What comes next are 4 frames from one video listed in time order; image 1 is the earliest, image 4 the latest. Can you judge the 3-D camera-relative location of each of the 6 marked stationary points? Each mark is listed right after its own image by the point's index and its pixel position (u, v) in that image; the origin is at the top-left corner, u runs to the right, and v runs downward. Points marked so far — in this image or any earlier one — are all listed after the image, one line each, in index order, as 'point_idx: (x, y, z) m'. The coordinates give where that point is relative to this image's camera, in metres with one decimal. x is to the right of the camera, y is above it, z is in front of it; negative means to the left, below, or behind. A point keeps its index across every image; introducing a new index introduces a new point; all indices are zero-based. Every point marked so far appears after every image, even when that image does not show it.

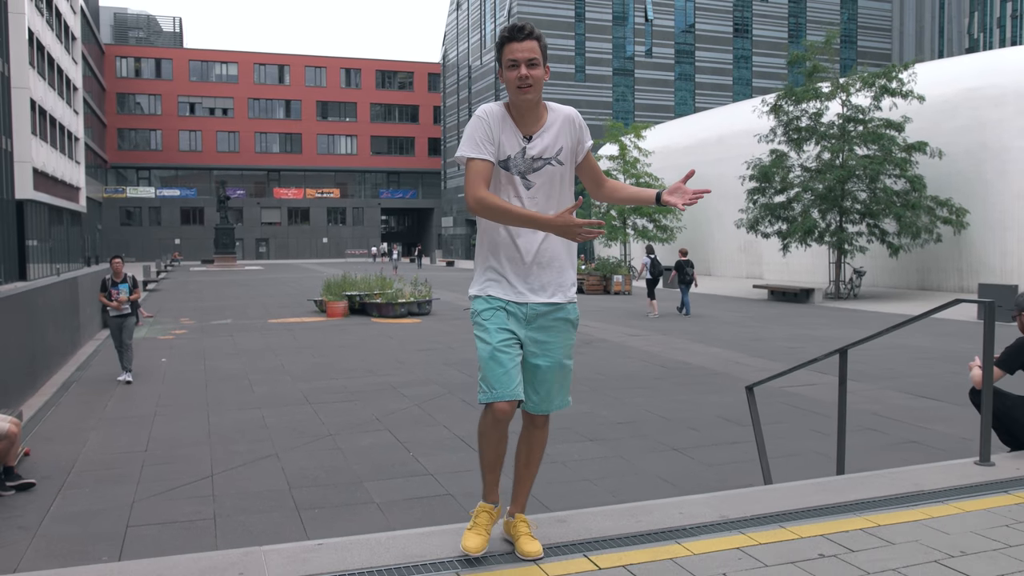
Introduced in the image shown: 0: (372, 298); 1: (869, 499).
0: (-3.3, -0.2, +19.2) m
1: (+1.6, -0.9, +3.6) m
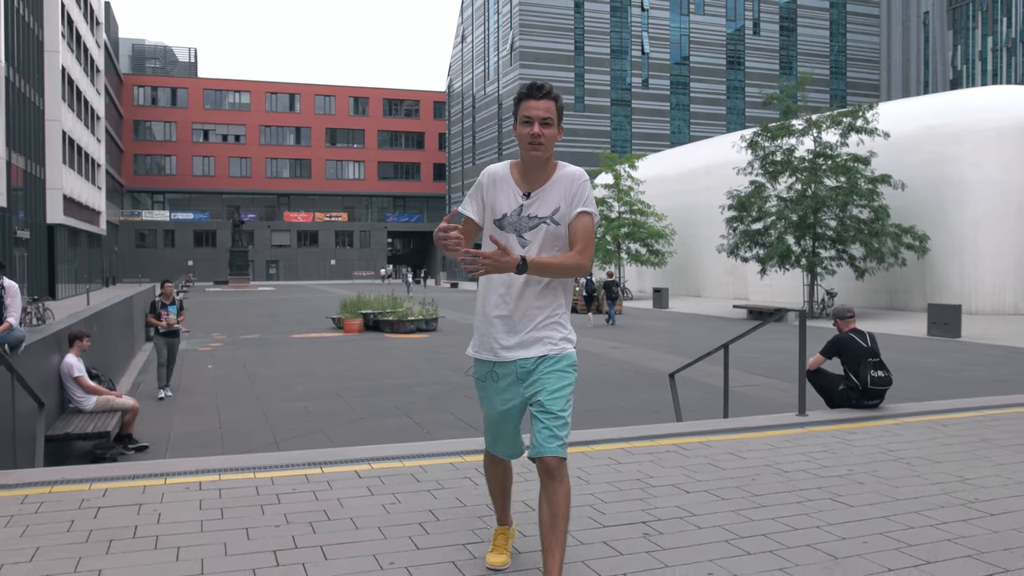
0: (-3.4, -0.7, +21.5) m
1: (+1.4, -1.0, +5.8) m
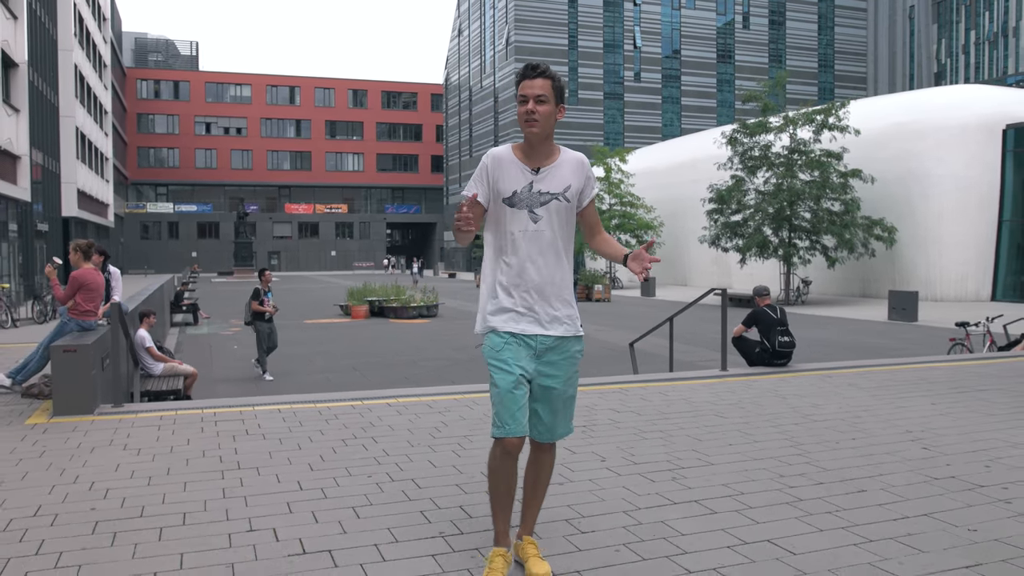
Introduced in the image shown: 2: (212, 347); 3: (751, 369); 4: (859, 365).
0: (-3.5, -0.4, +23.3) m
1: (+1.3, -0.9, +7.7) m
2: (-6.4, -1.2, +17.4) m
3: (+2.5, -0.8, +8.3) m
4: (+3.7, -0.8, +8.6) m
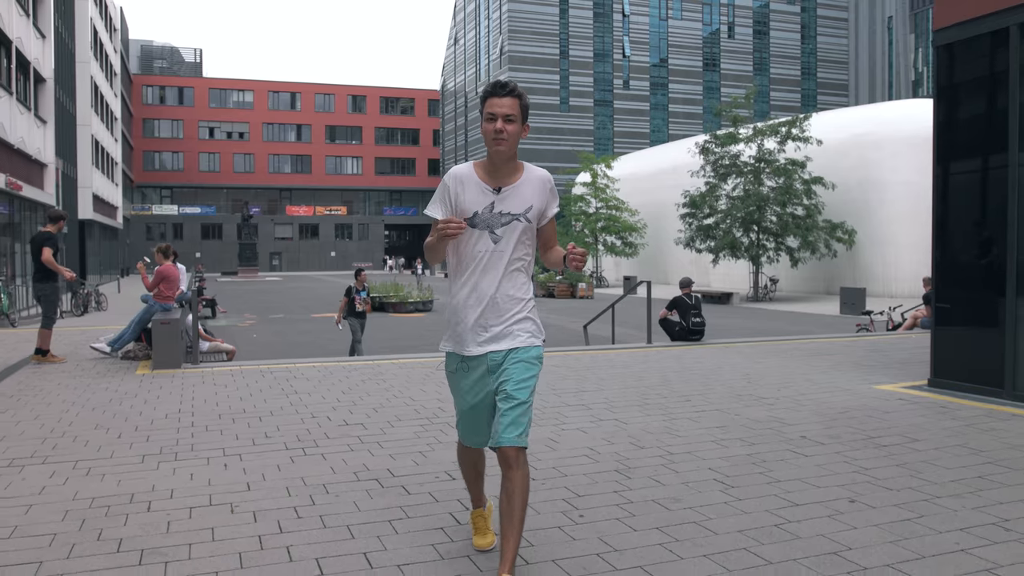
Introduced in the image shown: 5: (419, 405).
0: (-3.9, -0.3, +25.8) m
1: (+1.0, -0.7, +10.1) m
2: (-6.8, -1.2, +19.8) m
3: (+2.1, -0.7, +10.7) m
4: (+3.3, -0.7, +11.0) m
5: (-0.7, -0.9, +6.4) m
